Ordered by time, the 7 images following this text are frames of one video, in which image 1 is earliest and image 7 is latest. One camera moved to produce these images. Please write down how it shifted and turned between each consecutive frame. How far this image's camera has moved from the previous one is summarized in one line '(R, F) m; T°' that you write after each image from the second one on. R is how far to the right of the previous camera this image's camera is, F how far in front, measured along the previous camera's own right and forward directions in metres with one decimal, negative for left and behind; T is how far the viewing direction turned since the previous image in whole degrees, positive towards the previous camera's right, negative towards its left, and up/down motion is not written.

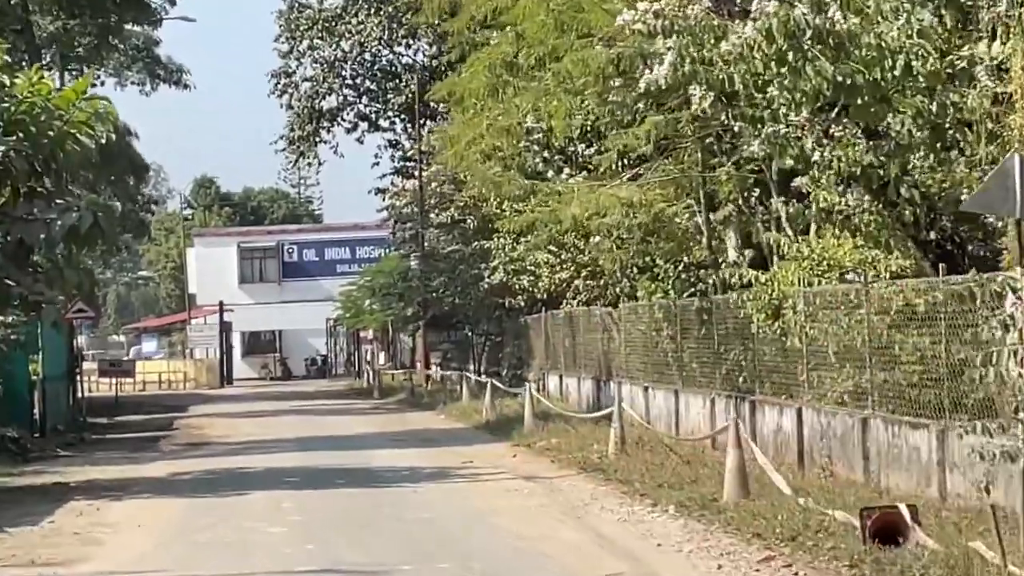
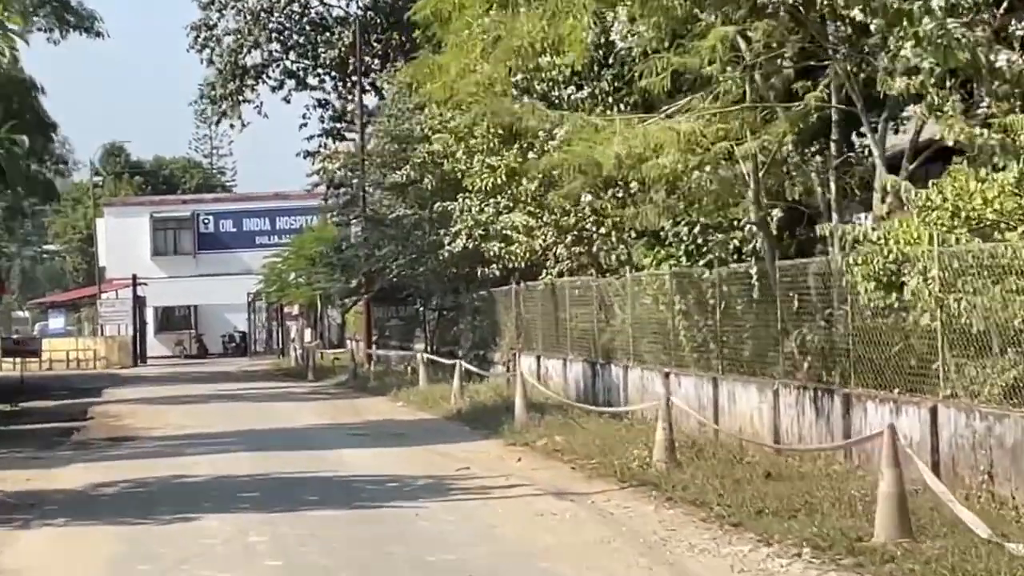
(-0.8, +4.2) m; +2°
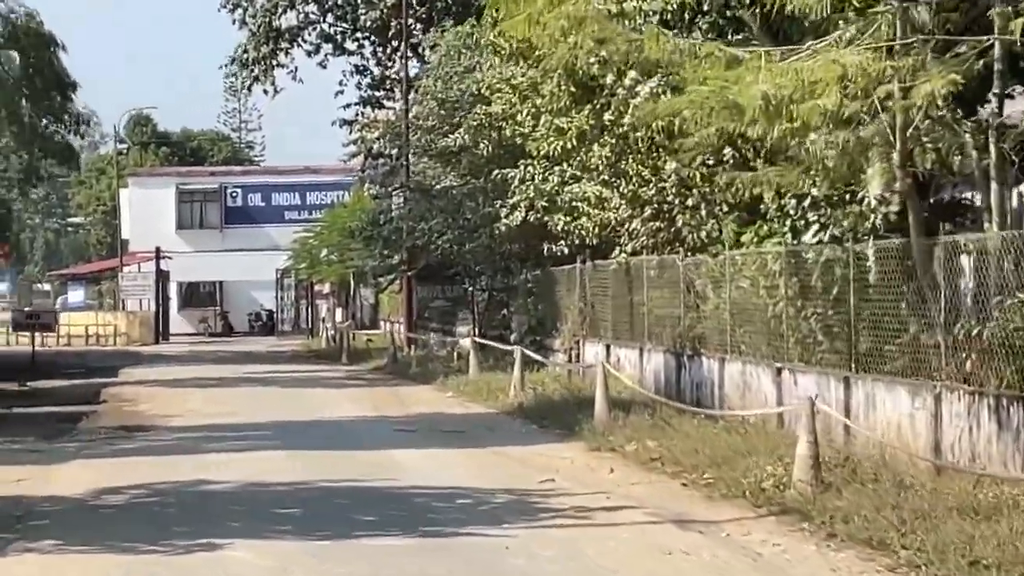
(-0.5, +3.0) m; -1°
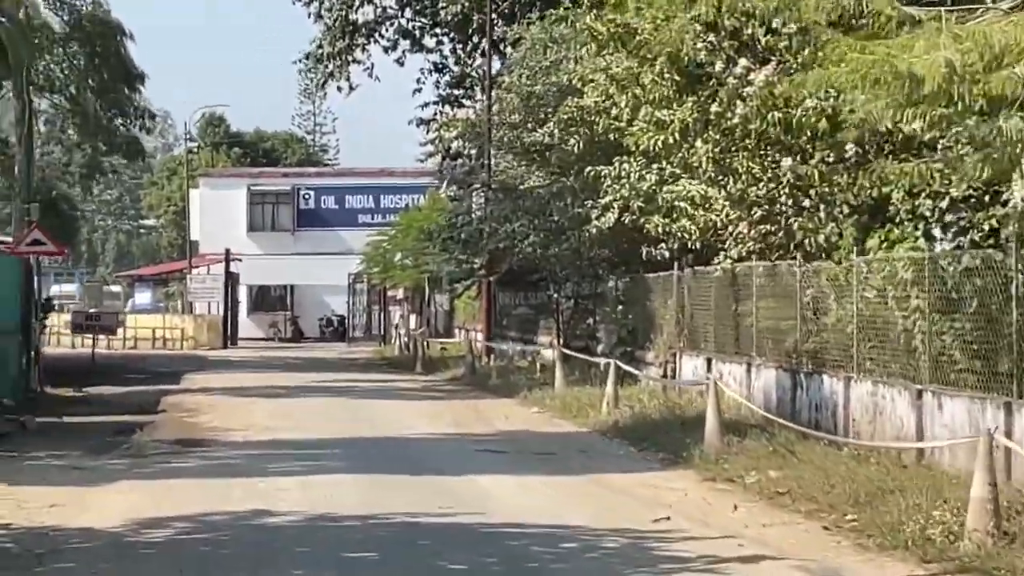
(-0.2, +2.0) m; -2°
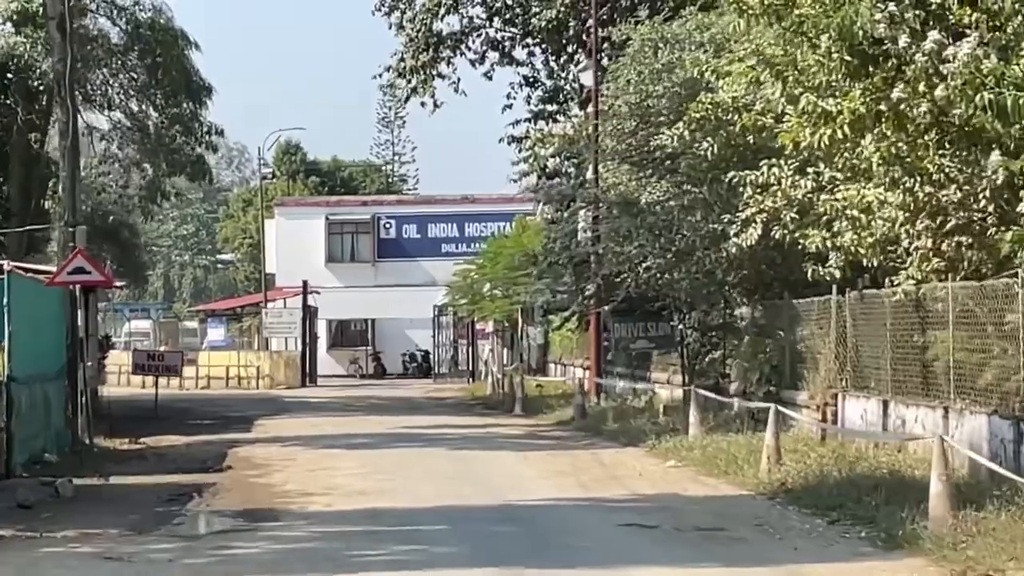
(-0.5, +3.7) m; -2°
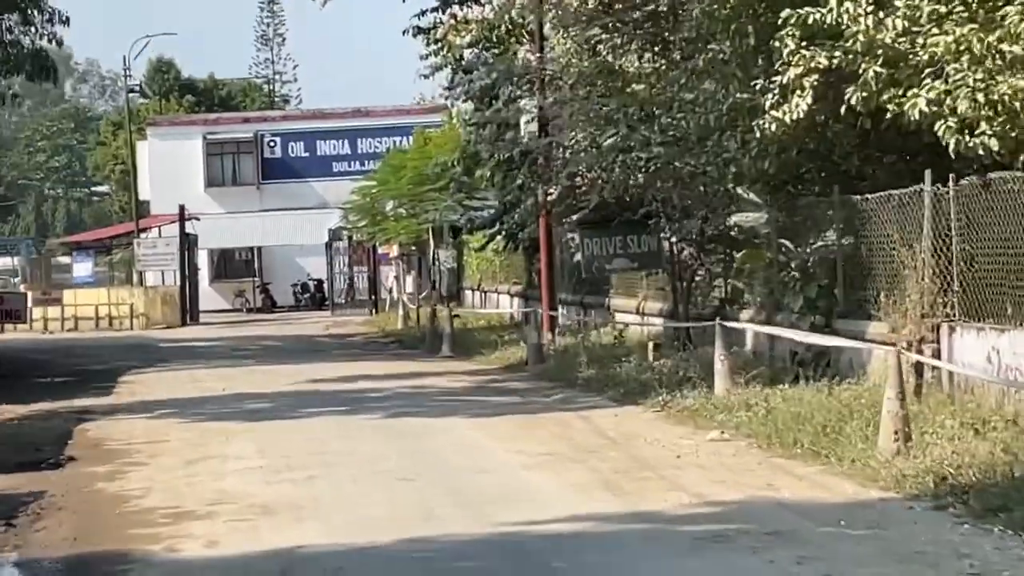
(-0.5, +6.1) m; +3°
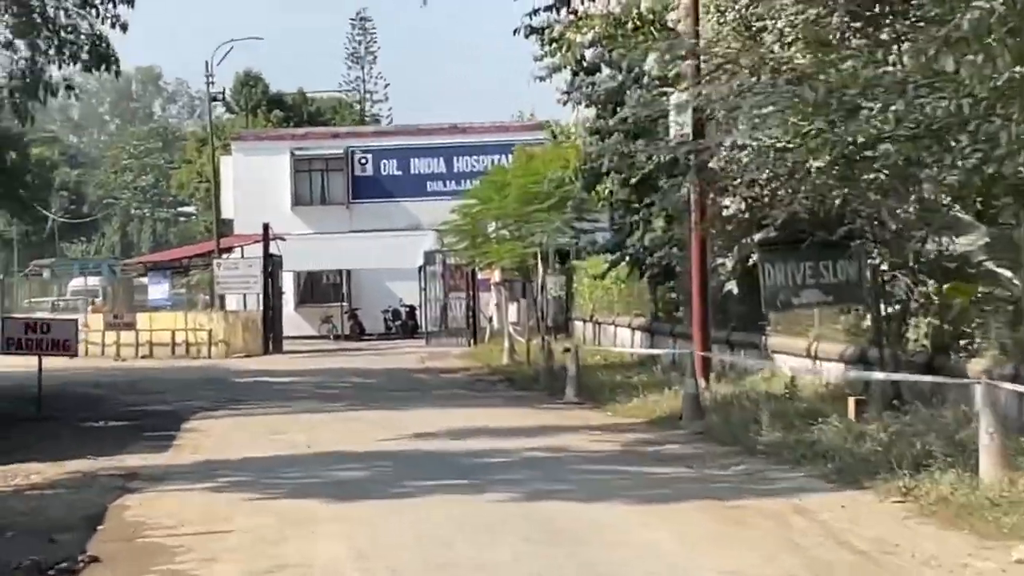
(-0.5, +4.1) m; -2°
